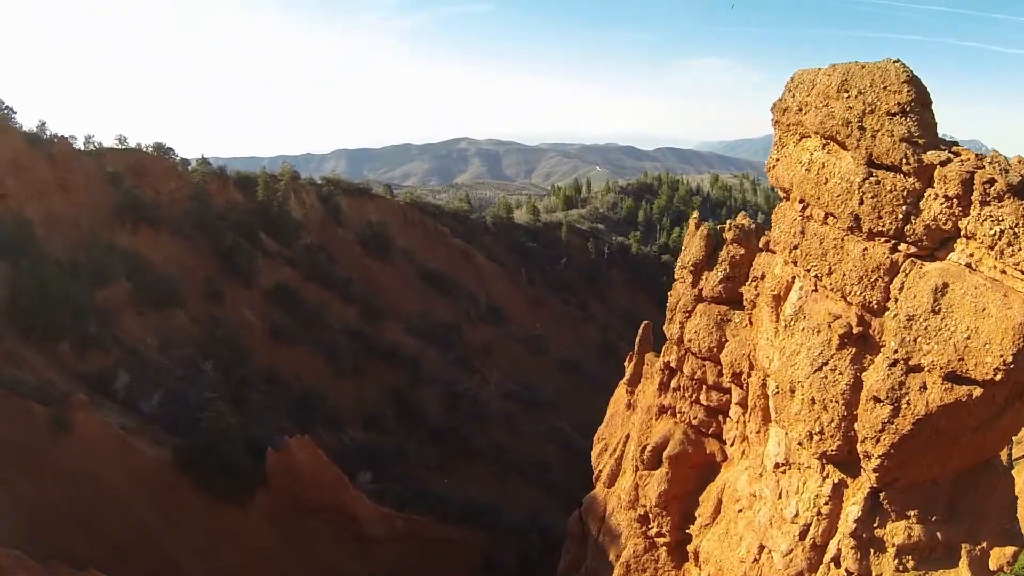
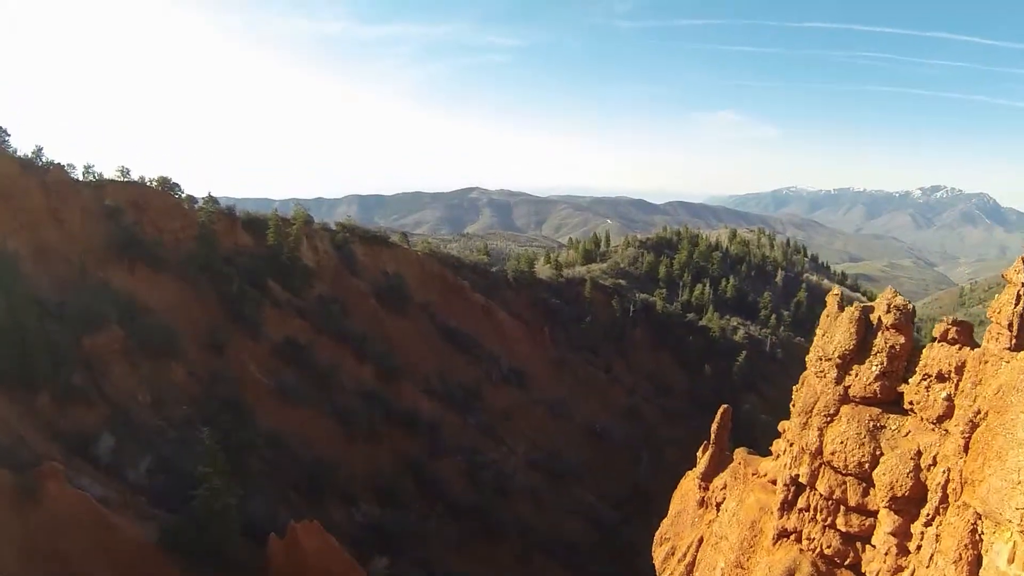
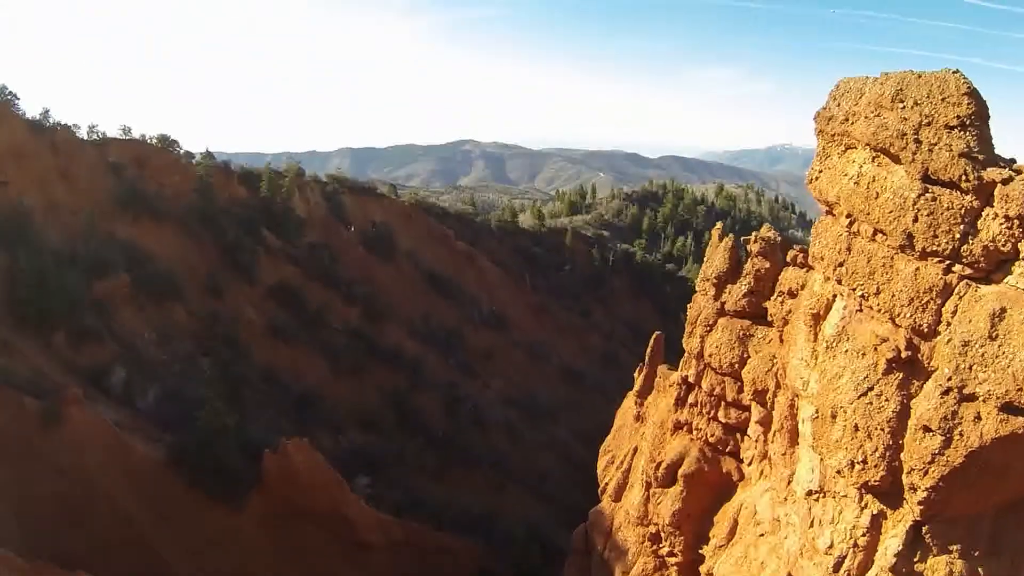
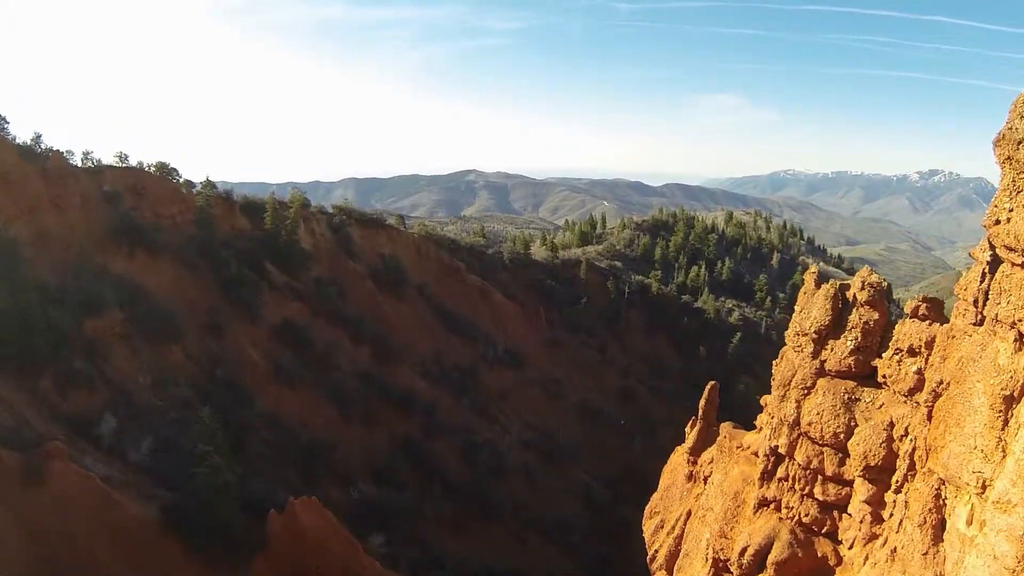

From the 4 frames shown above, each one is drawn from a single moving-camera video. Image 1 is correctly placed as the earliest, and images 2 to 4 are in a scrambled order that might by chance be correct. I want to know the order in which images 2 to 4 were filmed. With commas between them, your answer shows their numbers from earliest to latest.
3, 4, 2
